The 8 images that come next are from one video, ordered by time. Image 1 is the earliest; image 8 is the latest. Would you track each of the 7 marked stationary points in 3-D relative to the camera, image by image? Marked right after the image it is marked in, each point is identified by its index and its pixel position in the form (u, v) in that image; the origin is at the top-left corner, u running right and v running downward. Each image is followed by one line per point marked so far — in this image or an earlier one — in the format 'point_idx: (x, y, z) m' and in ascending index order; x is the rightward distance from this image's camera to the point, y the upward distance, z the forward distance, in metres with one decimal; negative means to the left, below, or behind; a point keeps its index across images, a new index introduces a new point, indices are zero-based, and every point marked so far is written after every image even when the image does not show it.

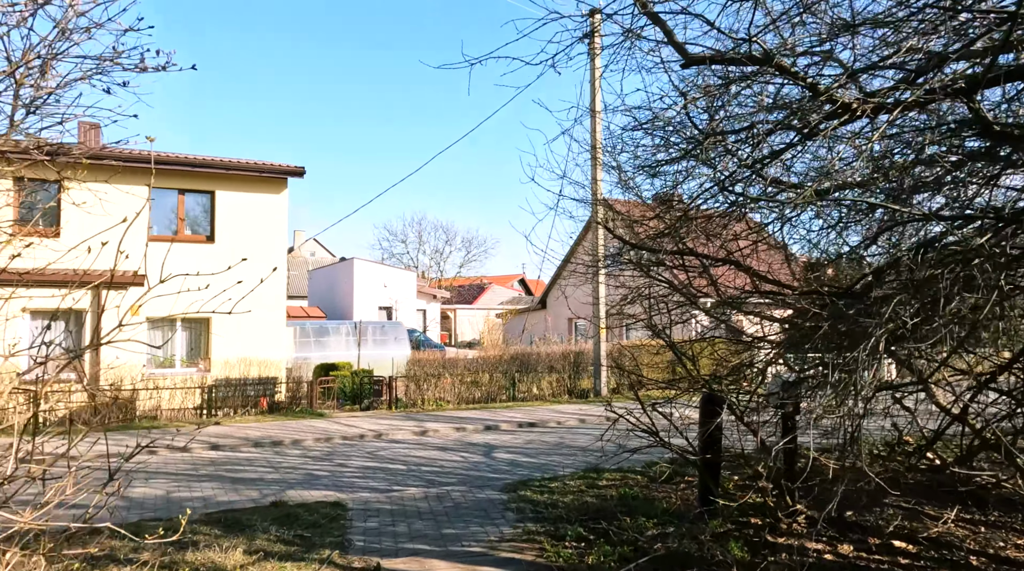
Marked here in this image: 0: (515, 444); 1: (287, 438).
0: (0.0, -2.2, +12.4) m
1: (-3.2, -2.1, +12.9) m
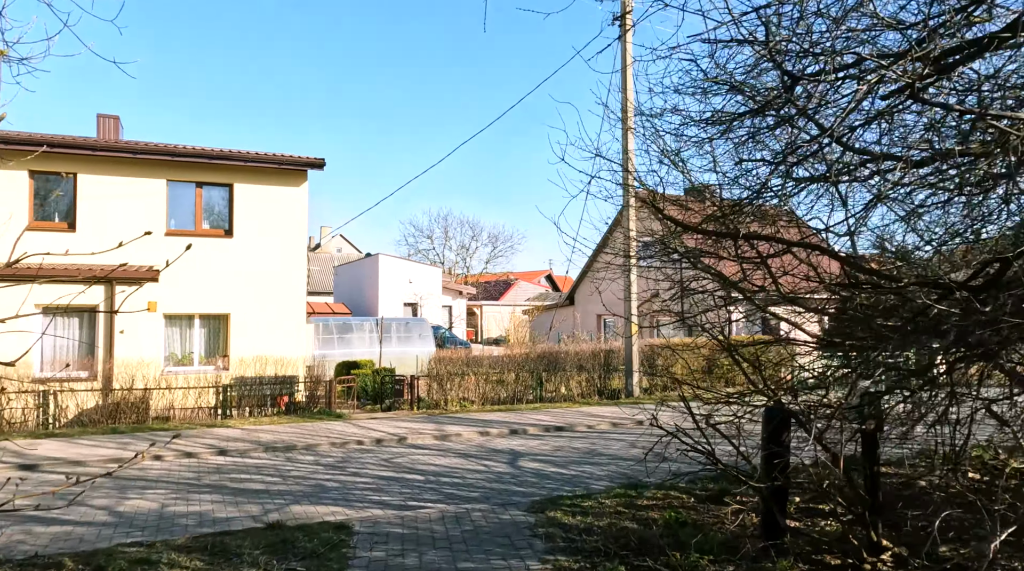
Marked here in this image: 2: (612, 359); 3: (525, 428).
0: (+0.4, -2.2, +11.5) m
1: (-2.8, -2.0, +12.1) m
2: (+2.2, -1.6, +20.1) m
3: (+0.2, -2.2, +14.0) m
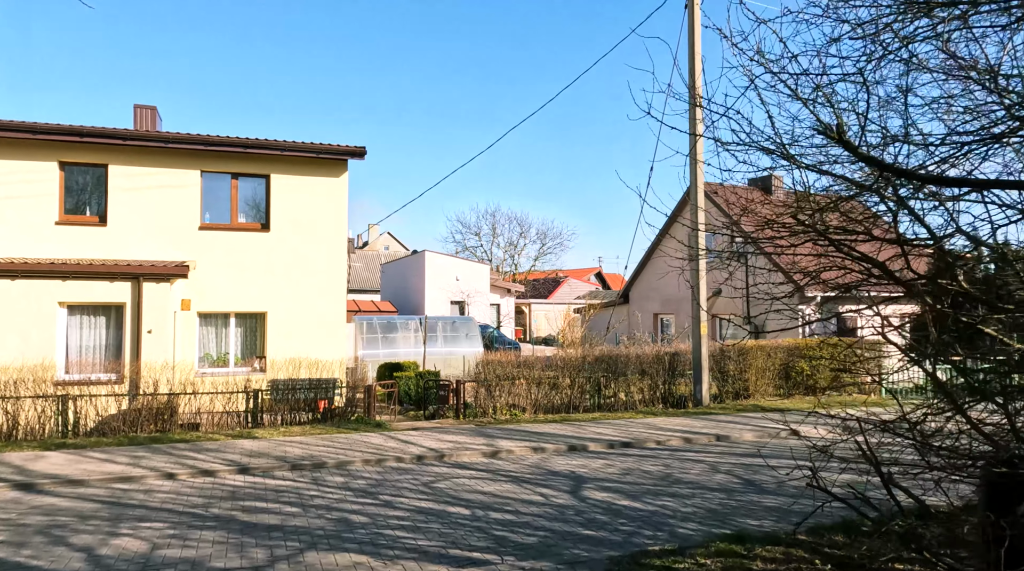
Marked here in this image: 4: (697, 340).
0: (+1.0, -2.1, +9.9) m
1: (-2.1, -2.0, +10.7) m
2: (+3.3, -1.5, +18.4) m
3: (+1.0, -2.1, +12.4) m
4: (+3.6, -1.0, +17.9) m
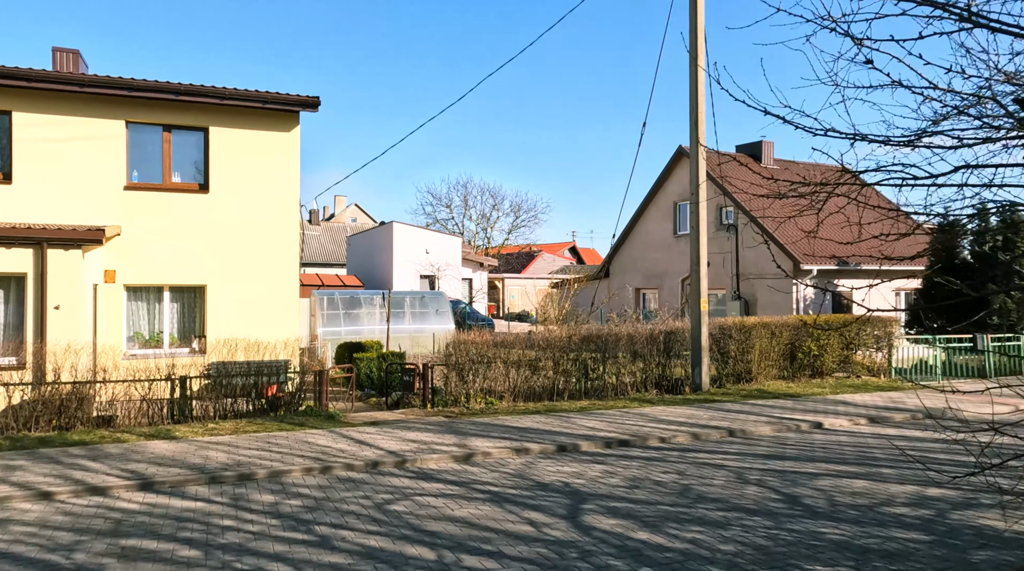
0: (+0.9, -1.8, +7.8) m
1: (-2.3, -1.6, +8.4) m
2: (+2.9, -1.0, +16.3) m
3: (+0.7, -1.8, +10.2) m
4: (+3.2, -0.5, +15.8) m
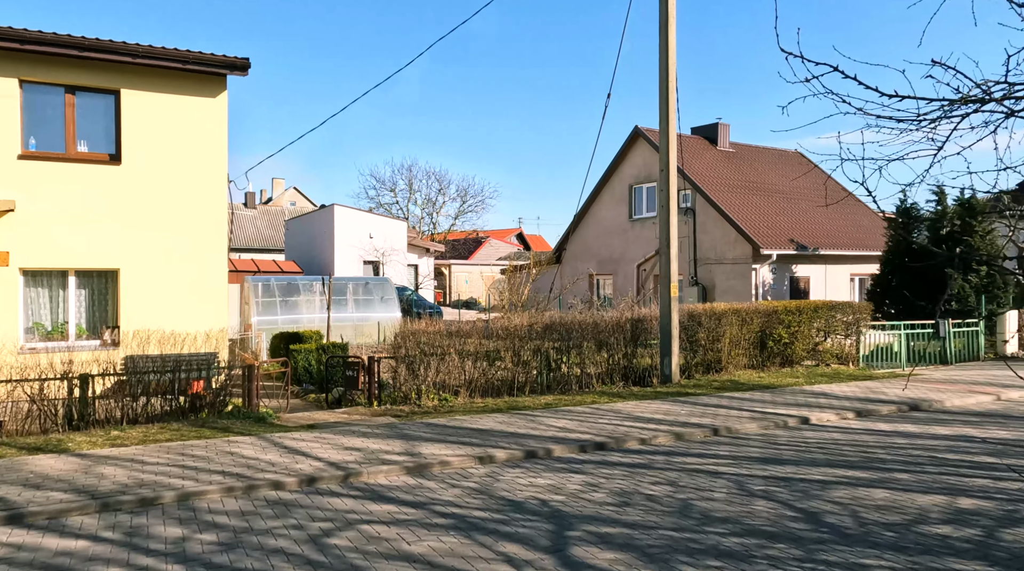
0: (+0.6, -1.7, +6.4) m
1: (-2.6, -1.5, +6.8) m
2: (+2.1, -0.7, +15.0) m
3: (+0.3, -1.6, +8.8) m
4: (+2.4, -0.3, +14.5) m
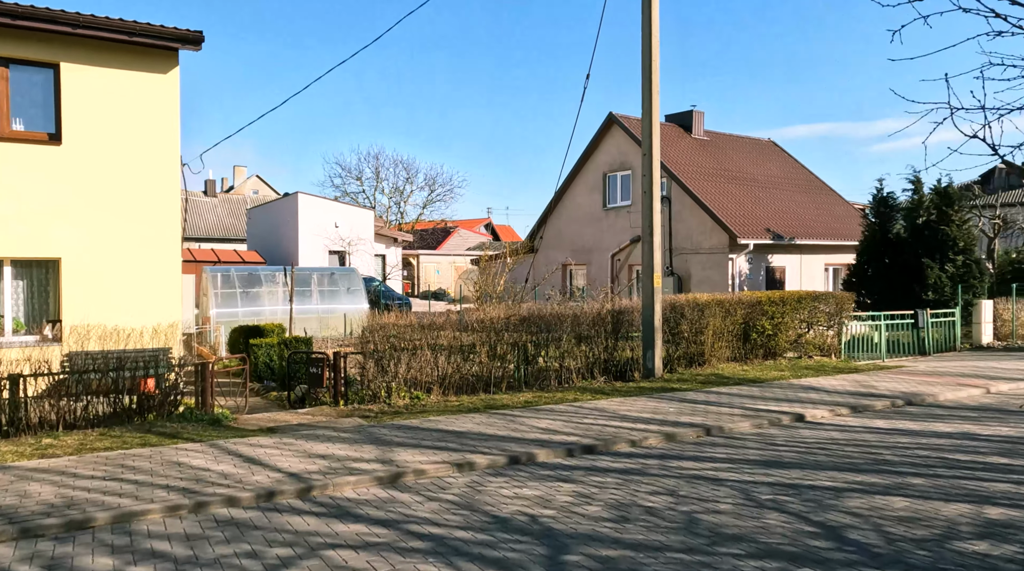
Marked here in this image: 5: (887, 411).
0: (+0.6, -1.6, +5.6) m
1: (-2.7, -1.4, +6.0) m
2: (+1.7, -0.5, +14.2) m
3: (+0.2, -1.5, +8.0) m
4: (+2.1, -0.1, +13.8) m
5: (+5.3, -1.8, +13.0) m
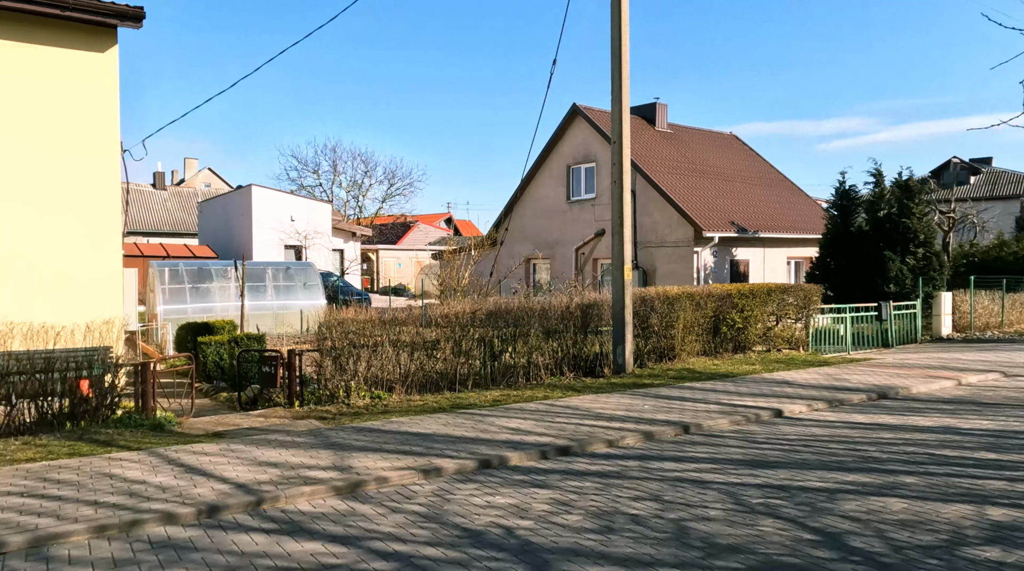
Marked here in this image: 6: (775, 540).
0: (+0.4, -1.5, +5.1) m
1: (-2.8, -1.4, +5.3) m
2: (+1.2, -0.4, +13.7) m
3: (-0.1, -1.4, +7.5) m
4: (+1.6, 0.0, +13.3) m
5: (+4.8, -1.6, +12.7) m
6: (+1.6, -1.5, +5.6) m
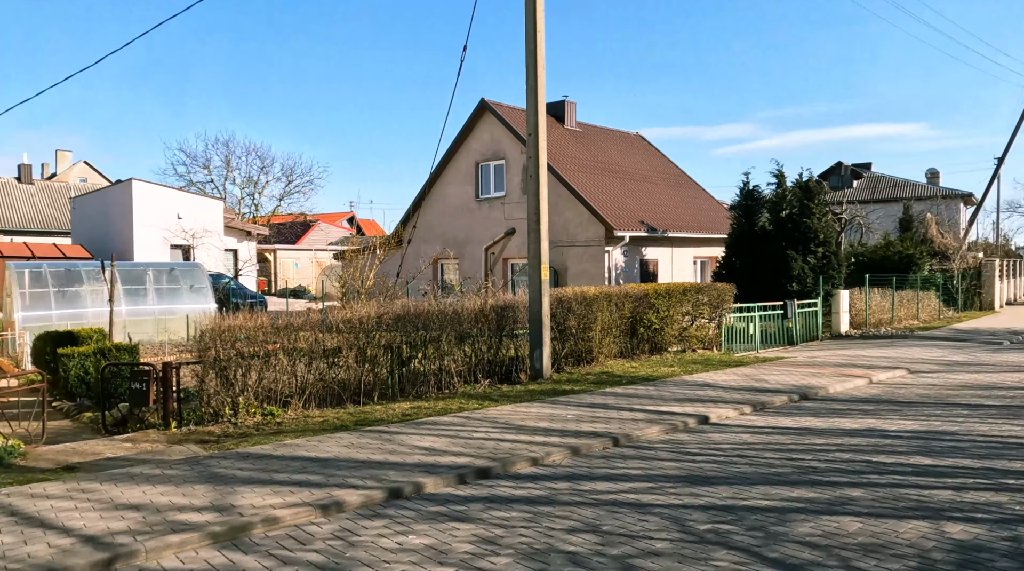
0: (+0.1, -1.5, +4.1) m
1: (-3.2, -1.4, +4.0) m
2: (-0.1, -0.4, +12.8) m
3: (-0.7, -1.4, +6.5) m
4: (+0.3, 0.0, +12.4) m
5: (+3.7, -1.6, +12.2) m
6: (+1.2, -1.5, +4.8) m
